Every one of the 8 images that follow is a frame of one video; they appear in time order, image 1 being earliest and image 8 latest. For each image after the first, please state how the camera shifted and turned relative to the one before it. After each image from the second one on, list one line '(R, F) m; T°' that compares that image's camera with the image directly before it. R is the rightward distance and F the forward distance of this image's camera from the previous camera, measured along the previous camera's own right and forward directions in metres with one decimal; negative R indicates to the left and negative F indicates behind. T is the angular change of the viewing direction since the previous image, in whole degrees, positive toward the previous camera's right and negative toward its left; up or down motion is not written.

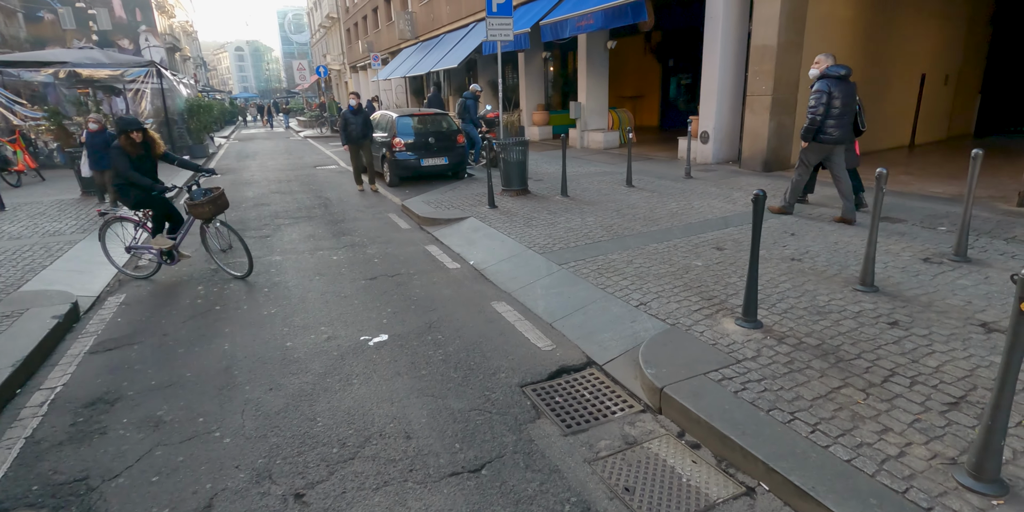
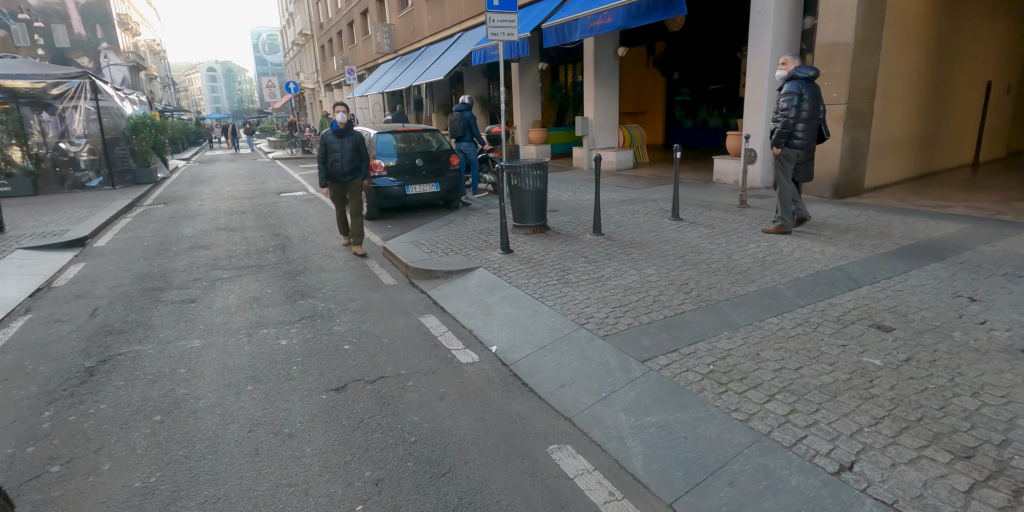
(-0.5, +2.2) m; +2°
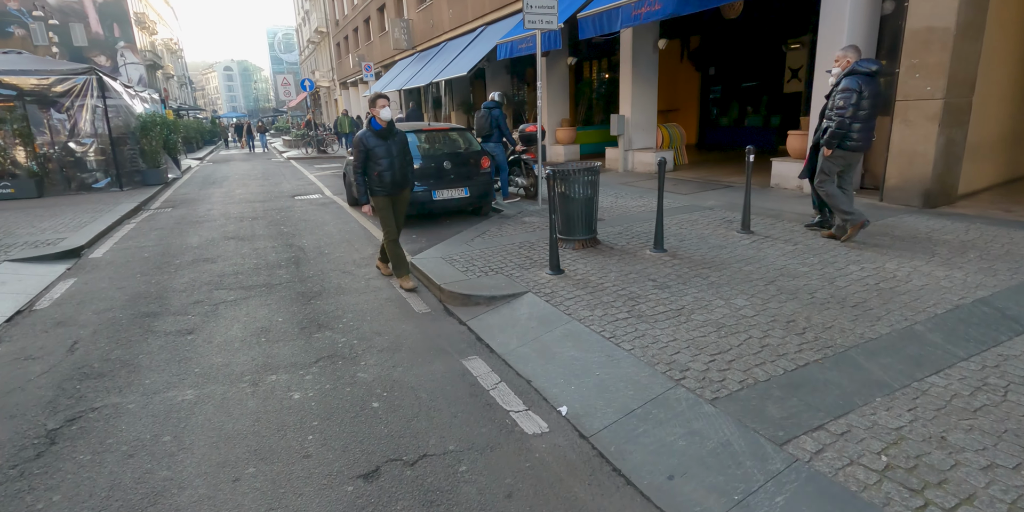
(-0.4, +1.0) m; -1°
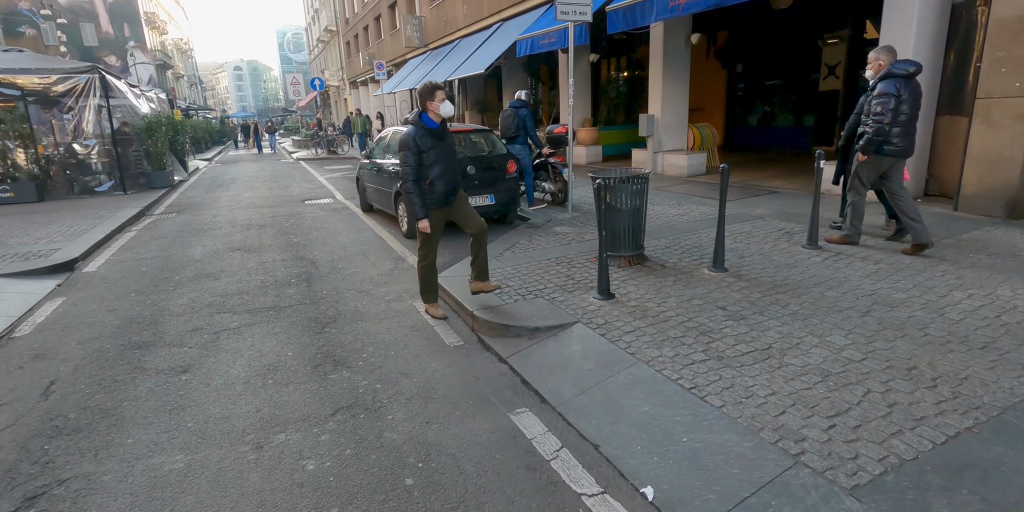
(-0.3, +0.7) m; -1°
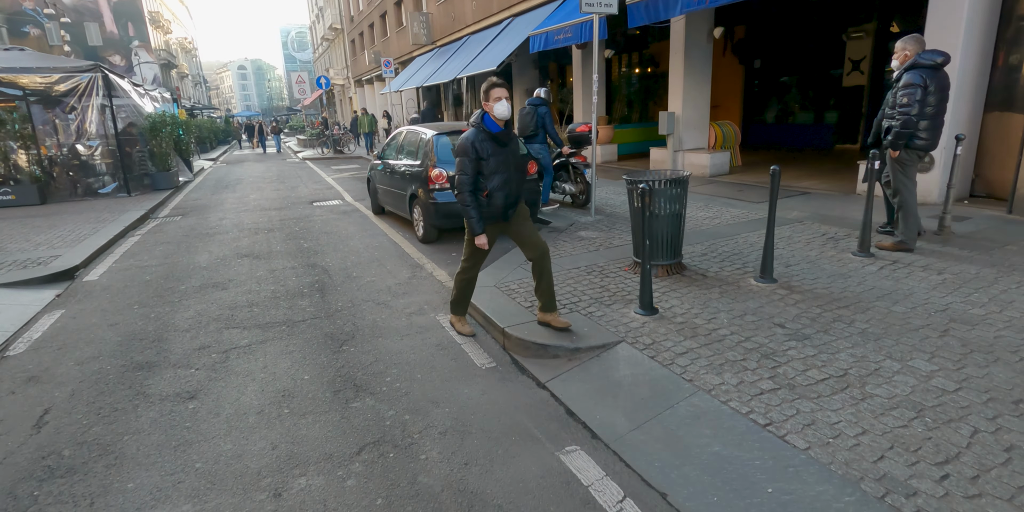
(-0.2, +0.4) m; 0°
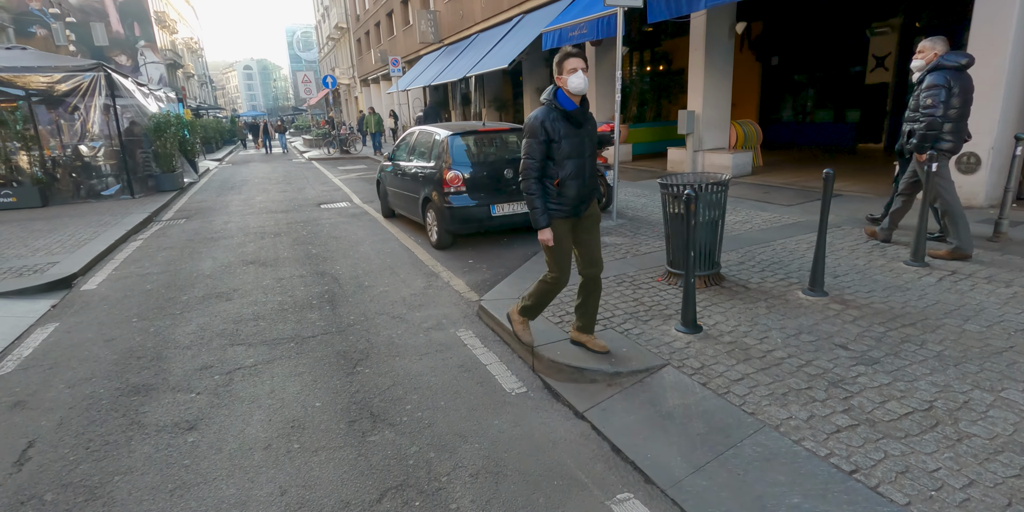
(-0.2, +0.4) m; -1°
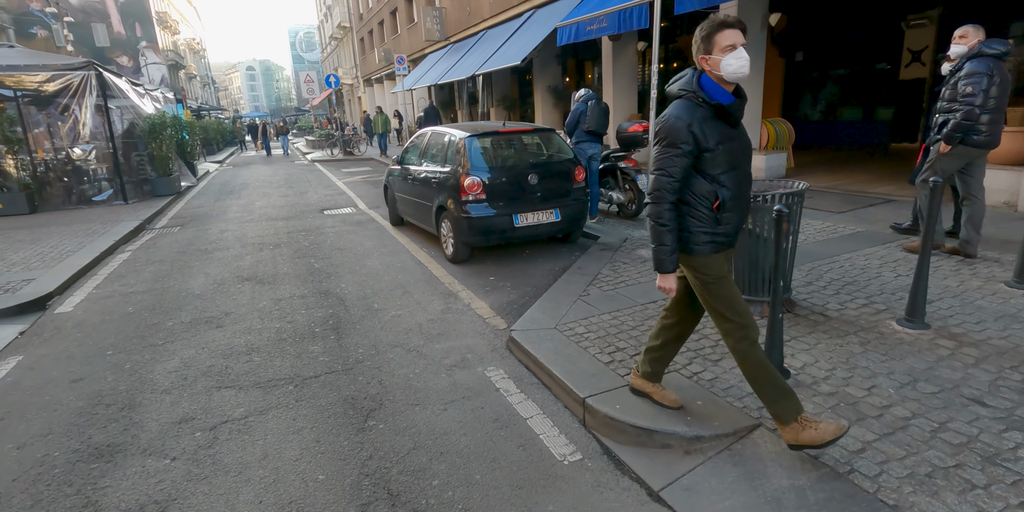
(-0.3, +0.7) m; 0°
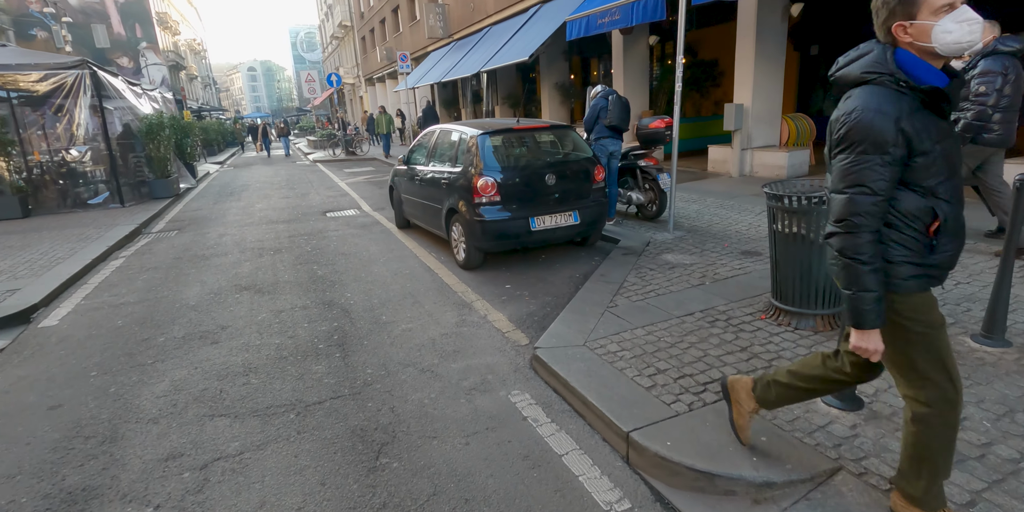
(-0.2, +0.4) m; 0°
